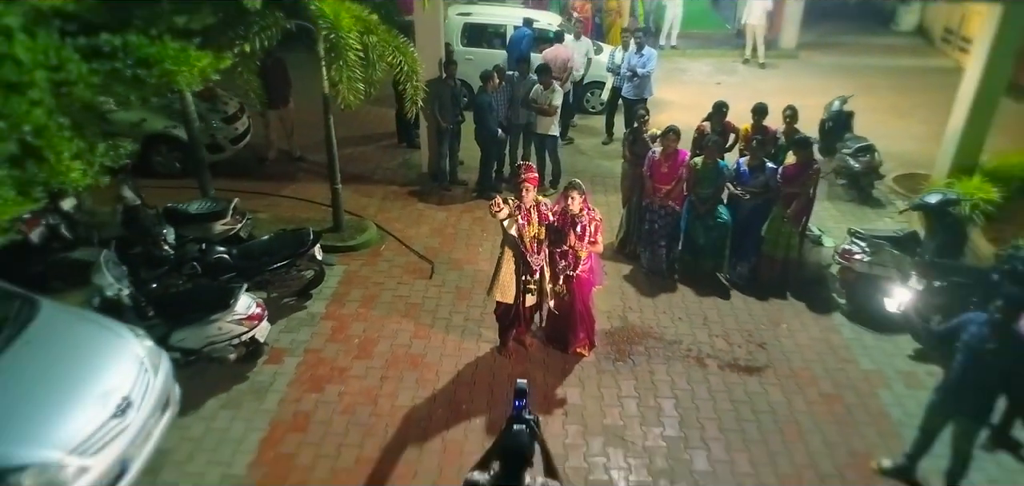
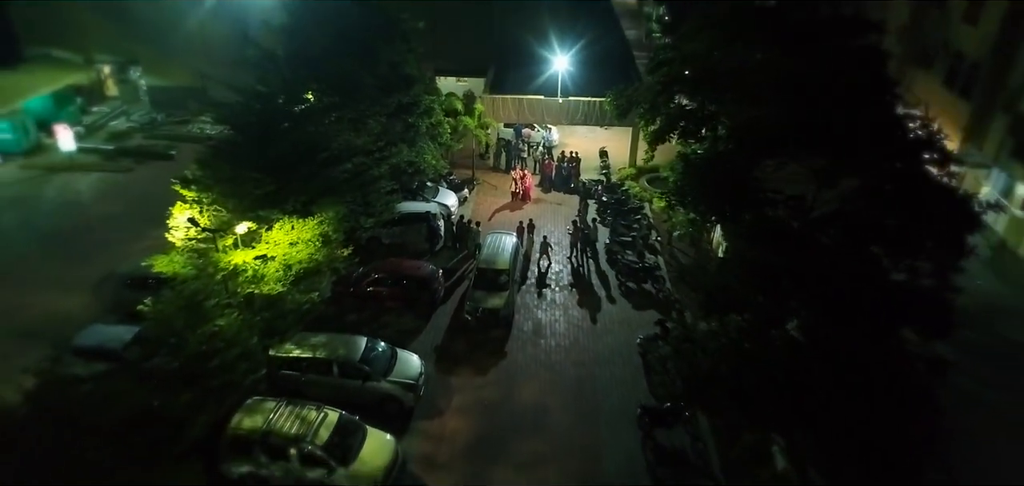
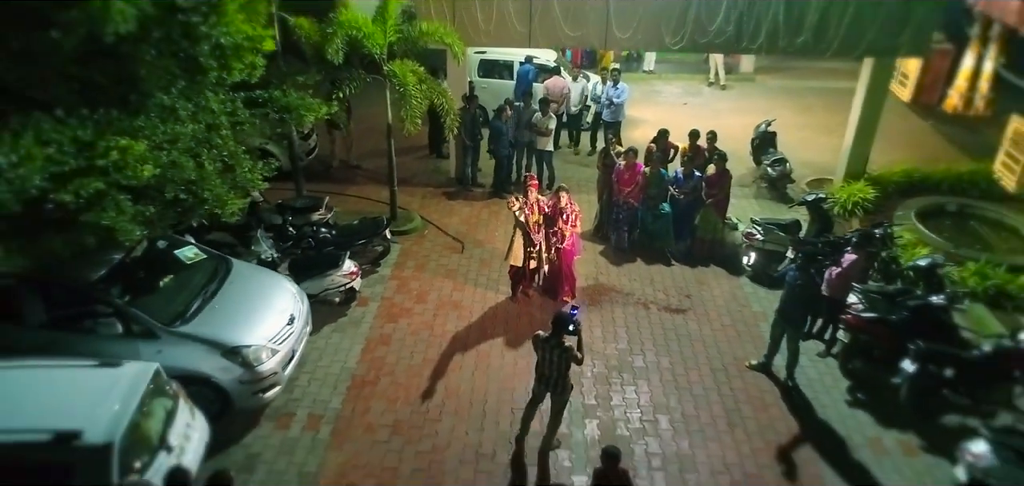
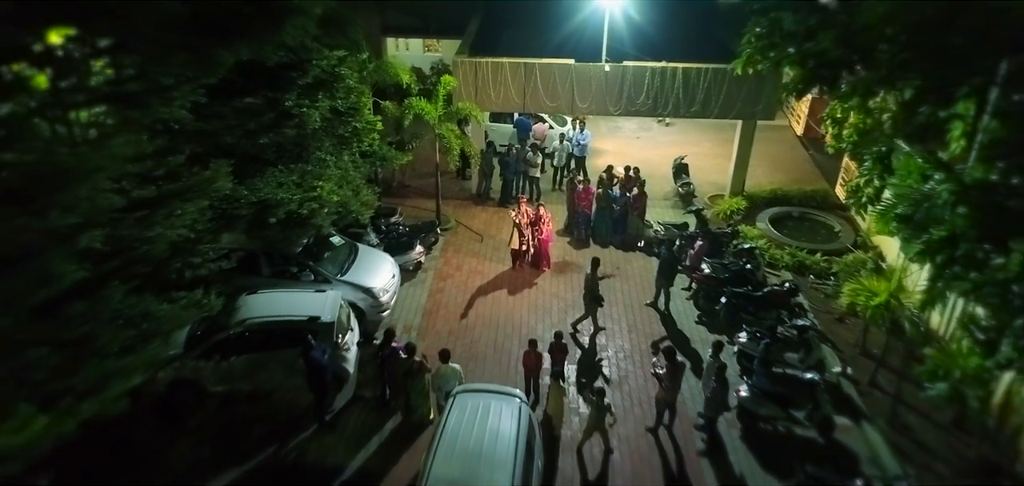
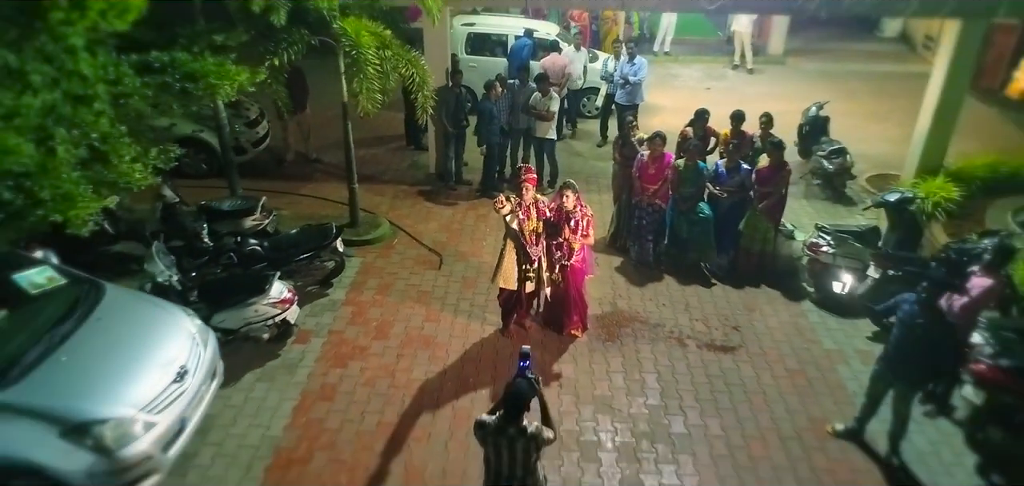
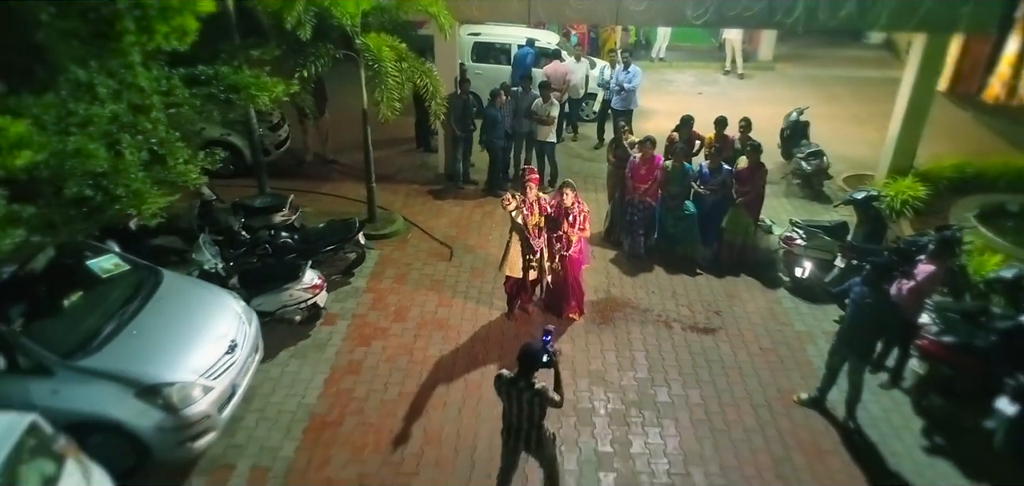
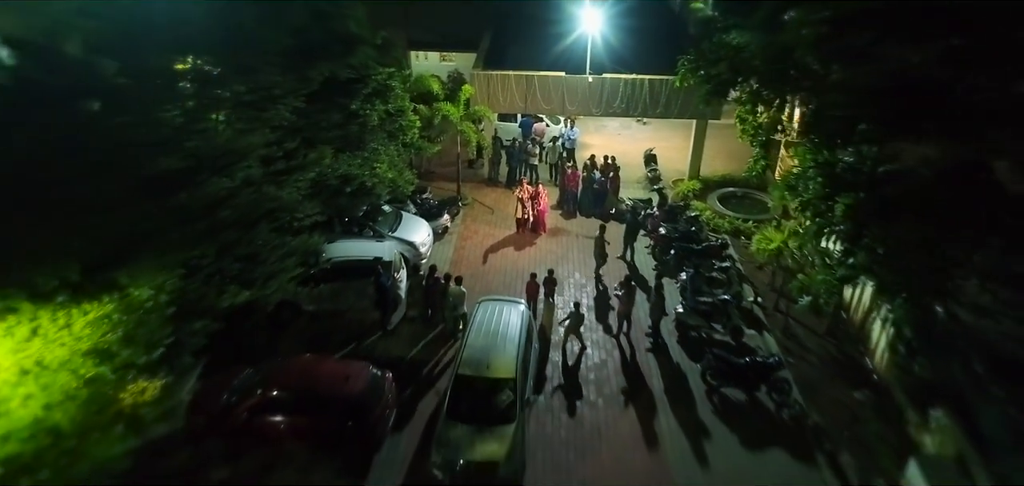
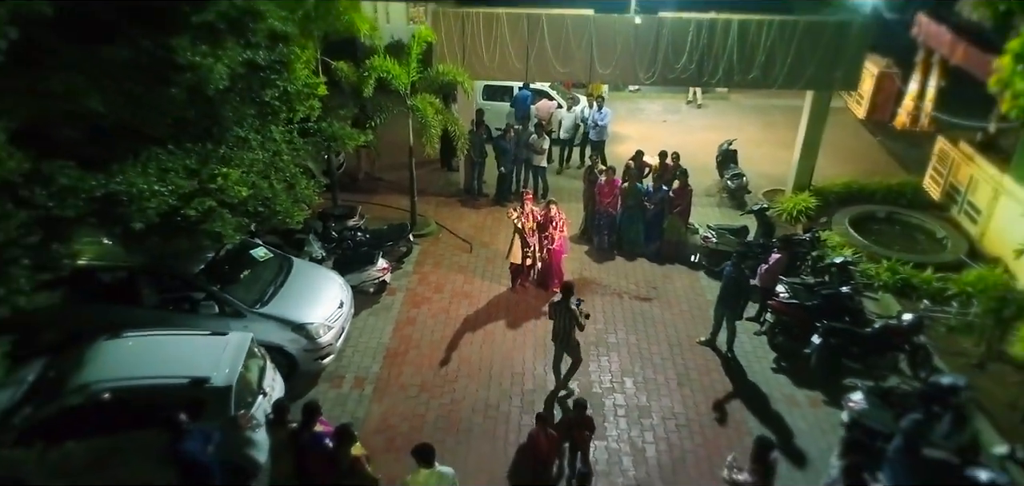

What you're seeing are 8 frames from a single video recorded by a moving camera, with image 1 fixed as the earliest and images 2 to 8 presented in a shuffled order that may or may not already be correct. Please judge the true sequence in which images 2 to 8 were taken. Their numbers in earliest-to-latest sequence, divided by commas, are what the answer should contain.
5, 6, 3, 8, 4, 7, 2
